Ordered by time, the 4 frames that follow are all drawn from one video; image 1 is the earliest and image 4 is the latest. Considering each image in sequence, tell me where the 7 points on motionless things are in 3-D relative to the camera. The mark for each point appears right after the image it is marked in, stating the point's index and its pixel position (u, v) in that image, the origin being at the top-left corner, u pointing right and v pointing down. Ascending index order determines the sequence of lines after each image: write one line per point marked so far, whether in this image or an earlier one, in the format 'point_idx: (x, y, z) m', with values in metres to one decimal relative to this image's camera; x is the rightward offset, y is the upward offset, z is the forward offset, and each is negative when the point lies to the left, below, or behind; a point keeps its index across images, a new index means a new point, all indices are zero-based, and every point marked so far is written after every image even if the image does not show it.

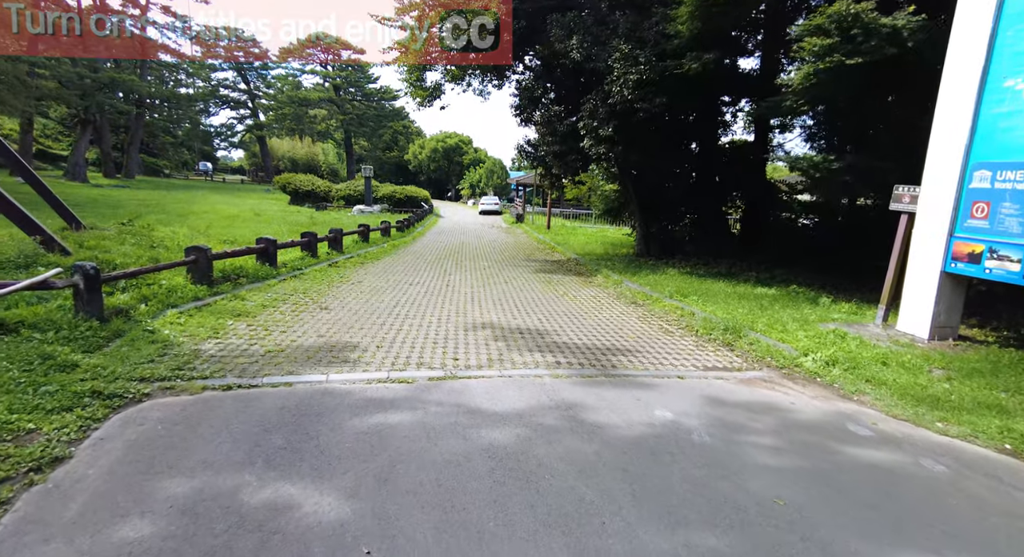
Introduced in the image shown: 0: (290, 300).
0: (-2.9, -0.3, +7.3) m
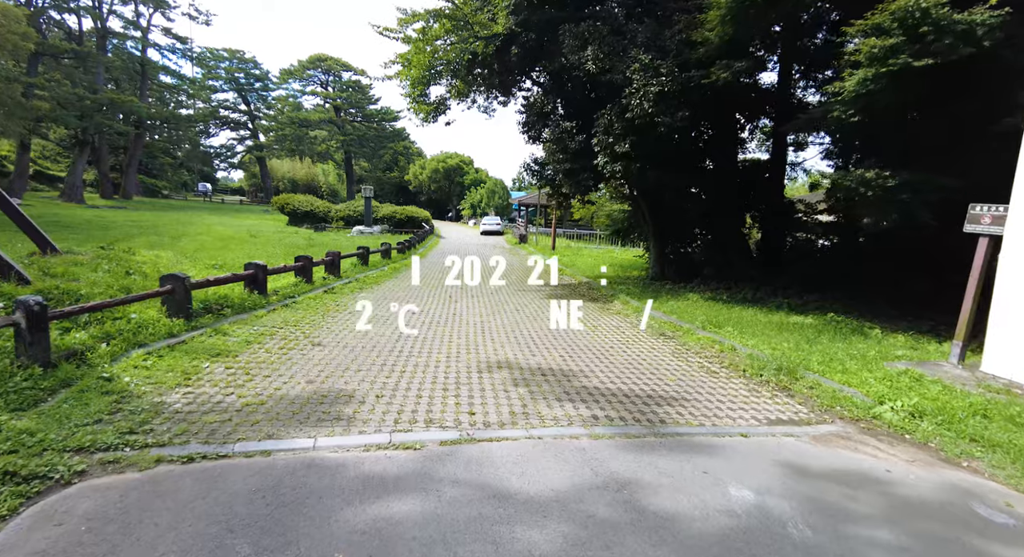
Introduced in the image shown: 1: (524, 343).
0: (-2.7, -0.7, +6.5) m
1: (+0.1, -0.8, +6.8) m
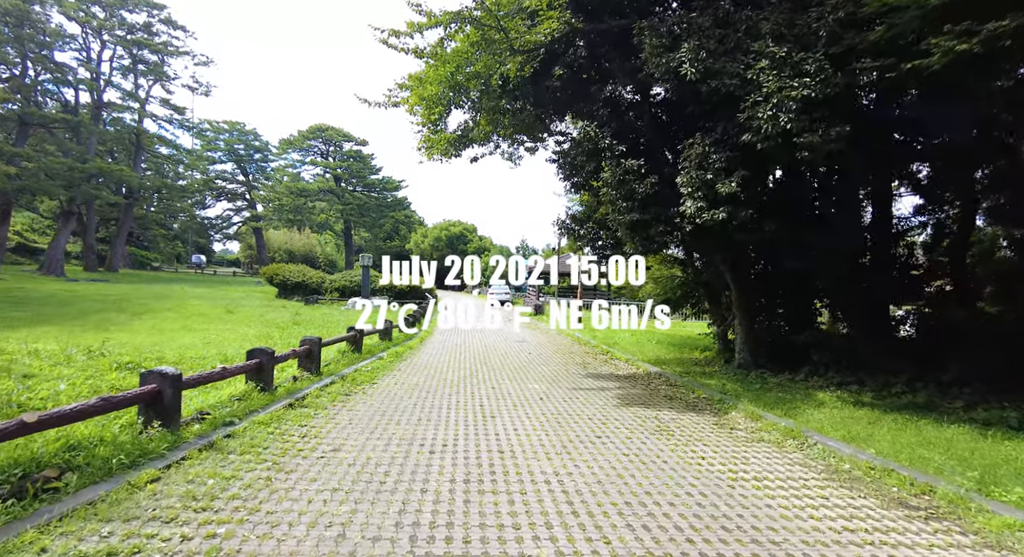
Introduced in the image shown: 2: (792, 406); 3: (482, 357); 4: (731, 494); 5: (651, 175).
0: (-1.9, -1.5, +2.9) m
1: (+1.0, -1.6, +3.2) m
2: (+3.8, -1.7, +7.4) m
3: (-0.7, -1.8, +12.3) m
4: (+1.7, -1.7, +4.3) m
5: (+2.3, +1.7, +9.1) m
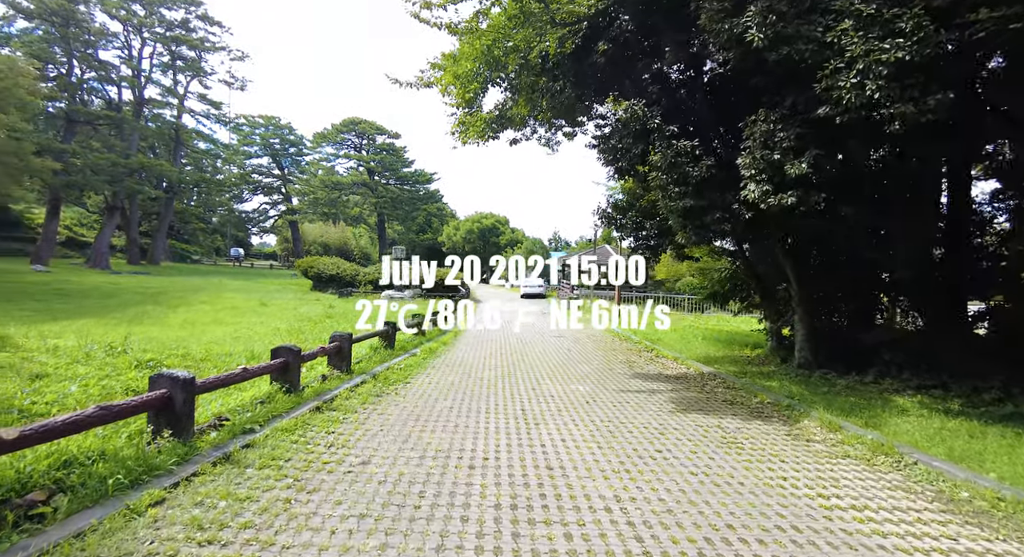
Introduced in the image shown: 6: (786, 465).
0: (-1.6, -1.4, +2.4) m
1: (+1.3, -1.5, +2.5) m
2: (+4.3, -1.6, +6.6) m
3: (+0.1, -1.6, +11.7) m
4: (+2.0, -1.6, +3.5) m
5: (+2.9, +1.8, +8.2) m
6: (+2.5, -1.7, +4.9) m
